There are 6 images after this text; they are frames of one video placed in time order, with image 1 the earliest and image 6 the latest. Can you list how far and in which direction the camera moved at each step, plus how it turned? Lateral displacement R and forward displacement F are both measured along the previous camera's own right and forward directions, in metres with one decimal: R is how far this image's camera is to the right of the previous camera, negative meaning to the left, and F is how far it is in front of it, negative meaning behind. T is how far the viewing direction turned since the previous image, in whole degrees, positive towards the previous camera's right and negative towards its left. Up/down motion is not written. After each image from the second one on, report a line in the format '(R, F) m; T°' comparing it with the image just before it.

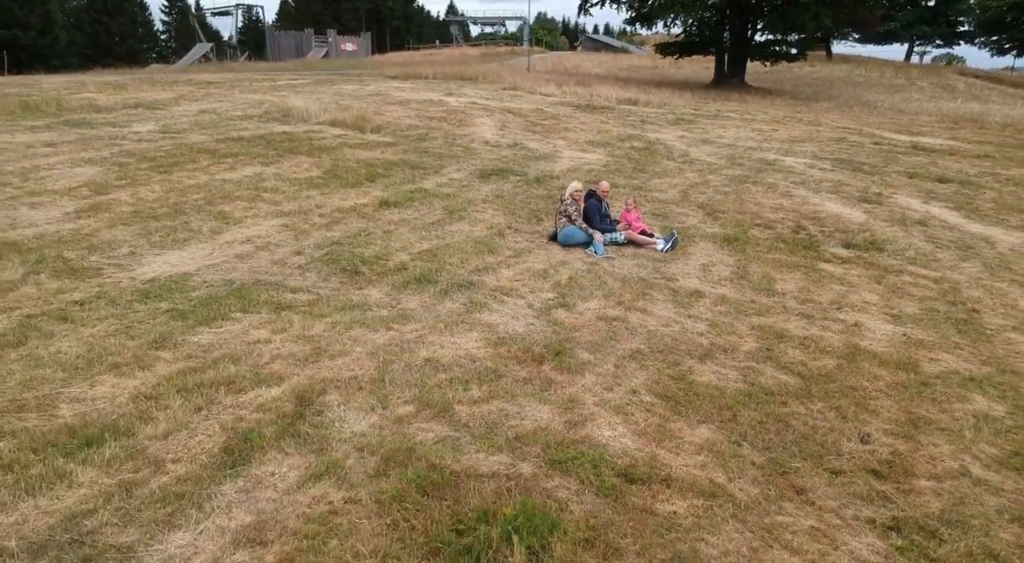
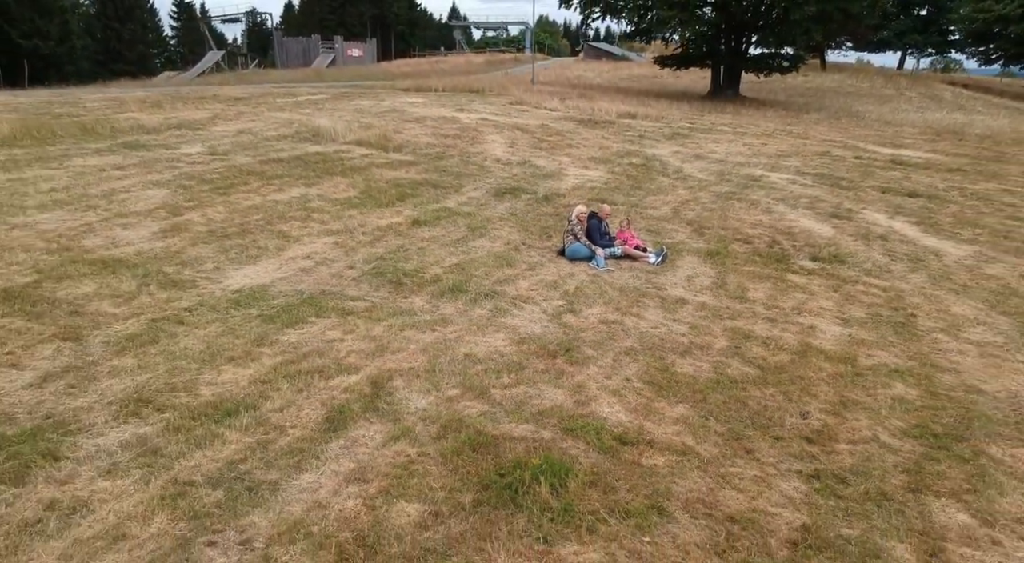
(-0.1, -1.1) m; 0°
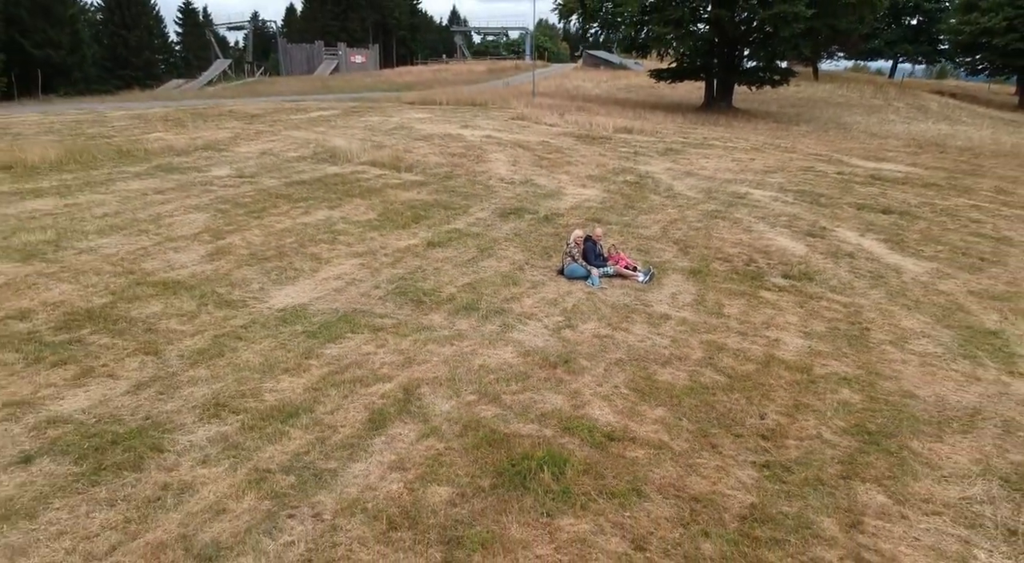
(-0.1, -0.9) m; 0°
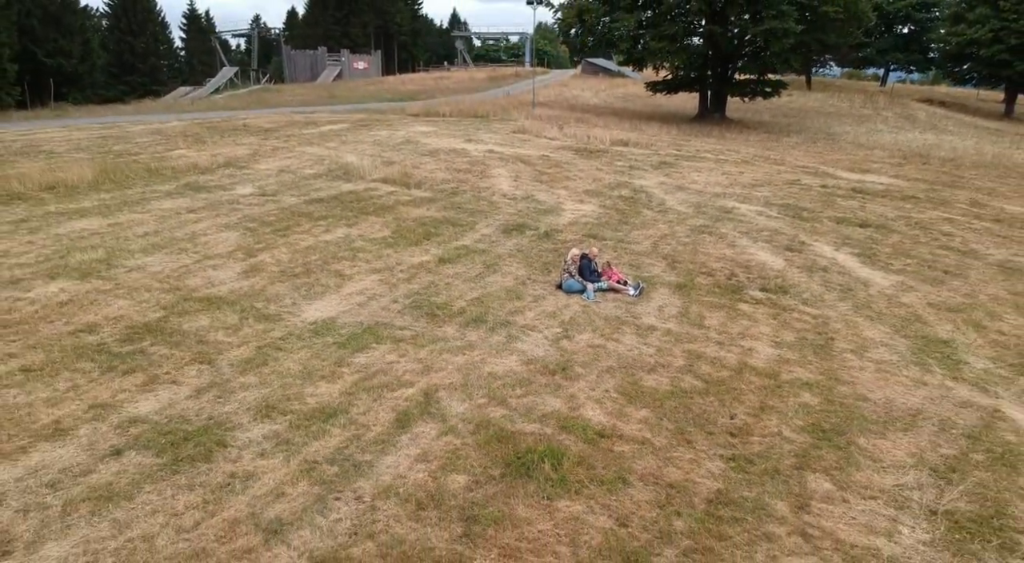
(0.0, -0.9) m; 0°
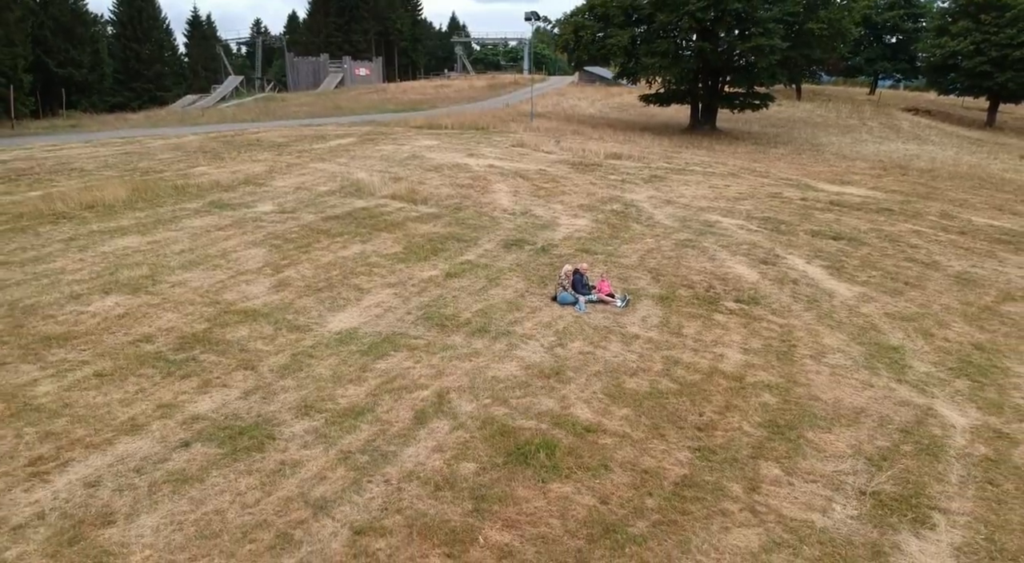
(0.0, -1.1) m; 0°
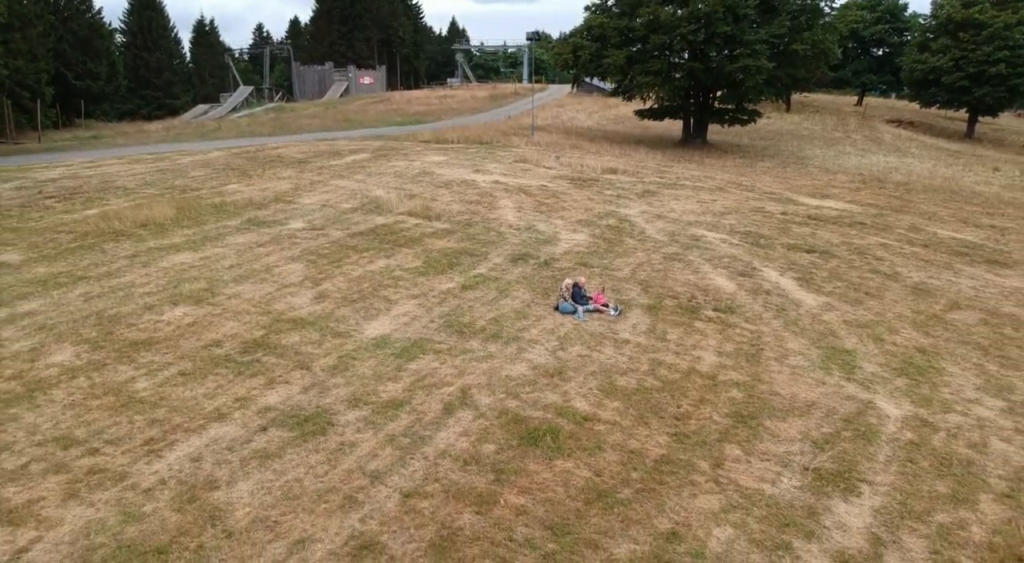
(-0.2, -1.5) m; 0°
